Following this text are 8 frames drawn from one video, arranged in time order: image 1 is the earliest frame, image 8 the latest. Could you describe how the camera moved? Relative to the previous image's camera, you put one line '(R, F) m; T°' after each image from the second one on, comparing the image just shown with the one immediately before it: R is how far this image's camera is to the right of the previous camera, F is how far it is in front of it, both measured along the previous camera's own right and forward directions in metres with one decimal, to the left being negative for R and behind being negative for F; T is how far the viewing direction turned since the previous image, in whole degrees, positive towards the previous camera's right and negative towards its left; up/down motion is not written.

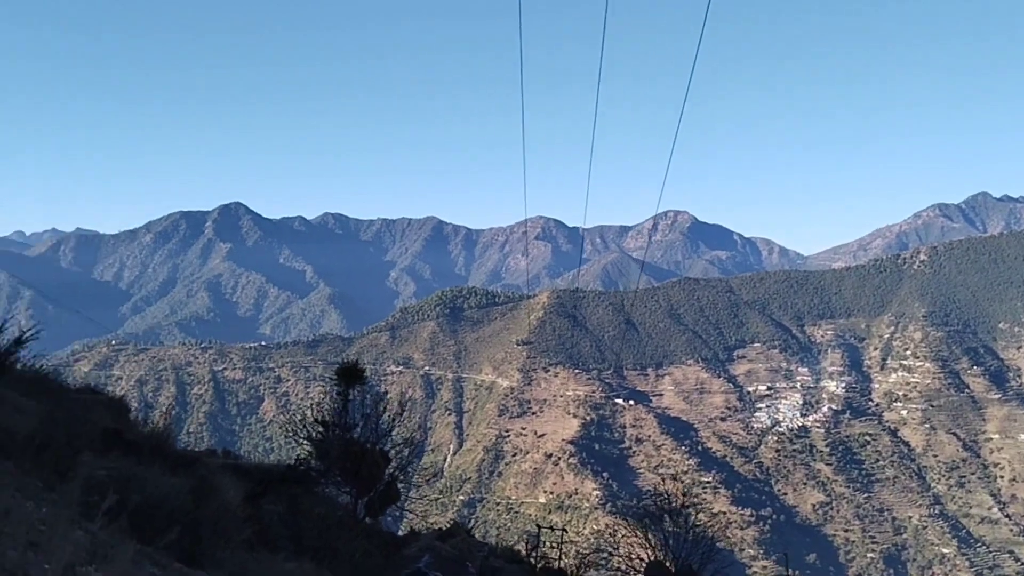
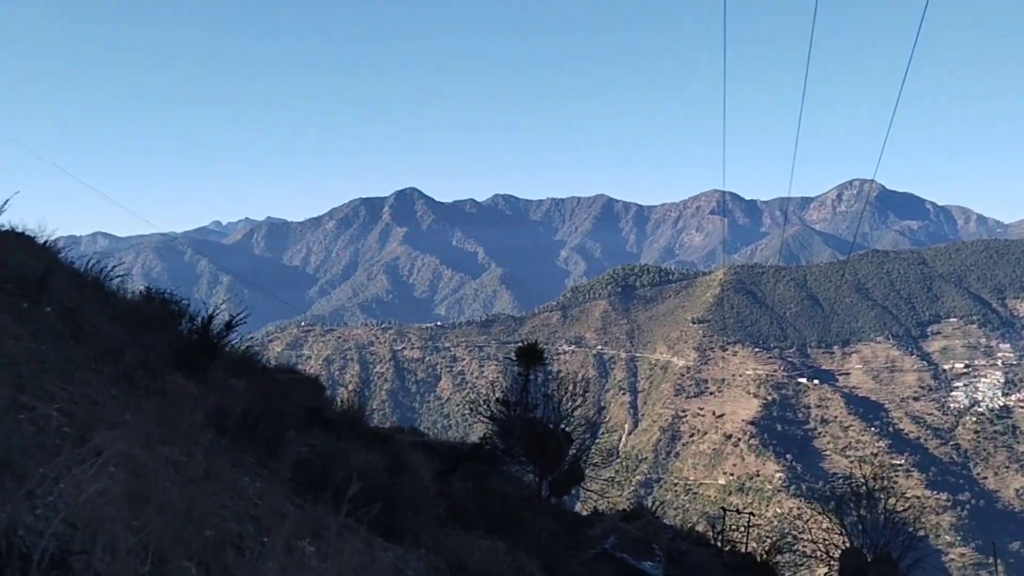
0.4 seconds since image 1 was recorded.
(-0.2, +0.2) m; -10°
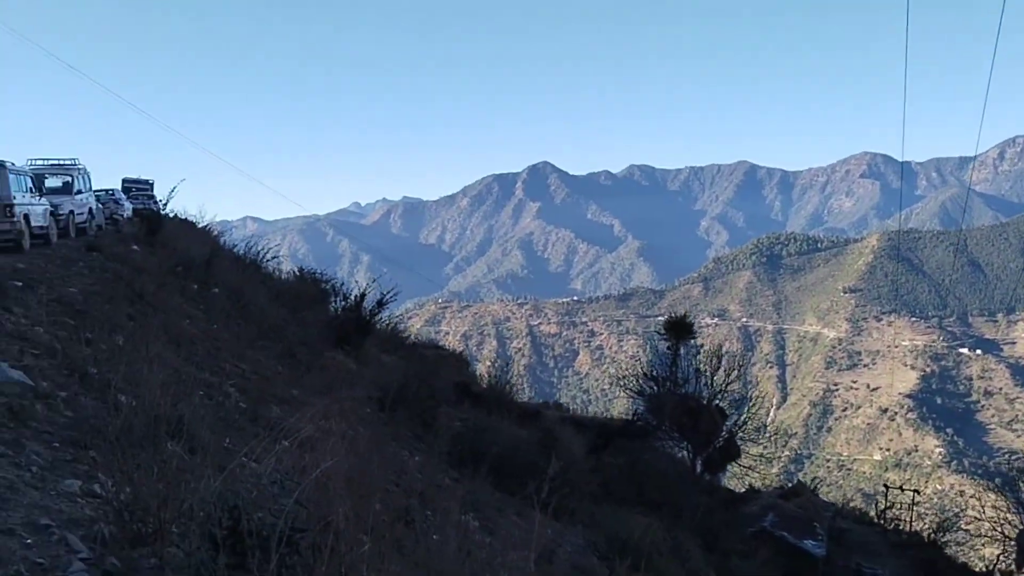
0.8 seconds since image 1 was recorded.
(-0.2, +0.2) m; -8°
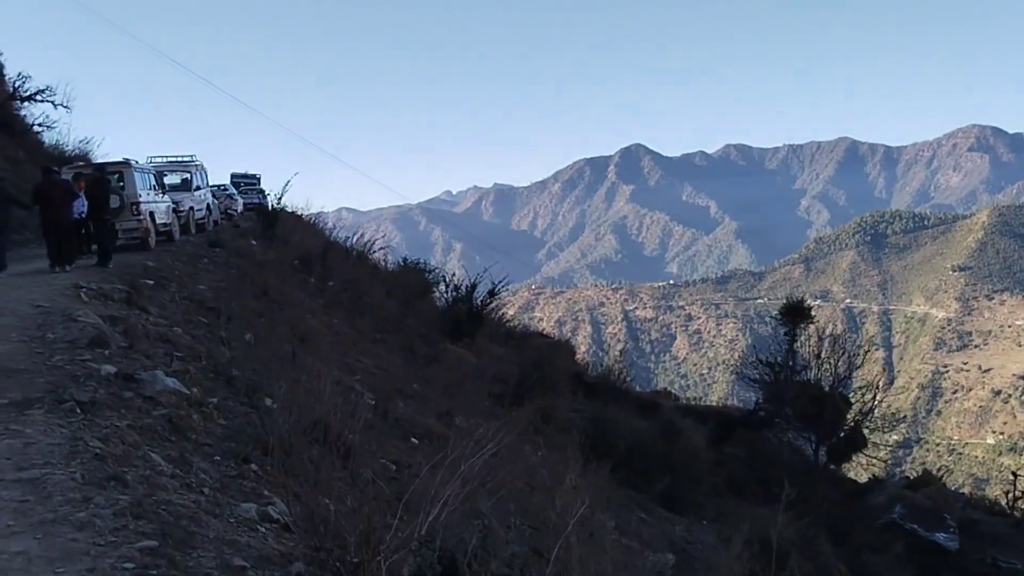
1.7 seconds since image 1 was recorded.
(-0.3, +0.3) m; -6°
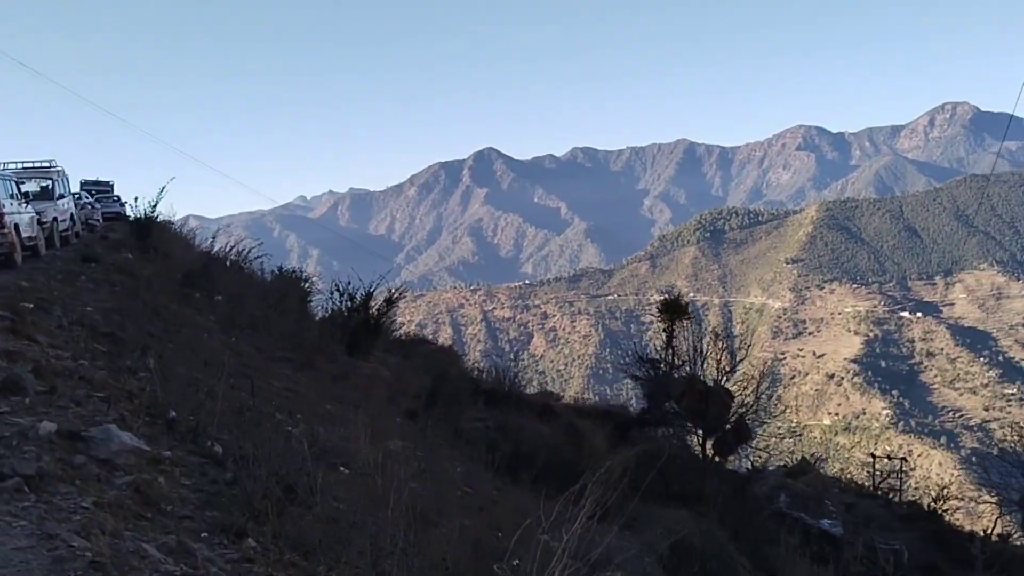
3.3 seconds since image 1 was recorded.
(-0.6, +0.6) m; +9°
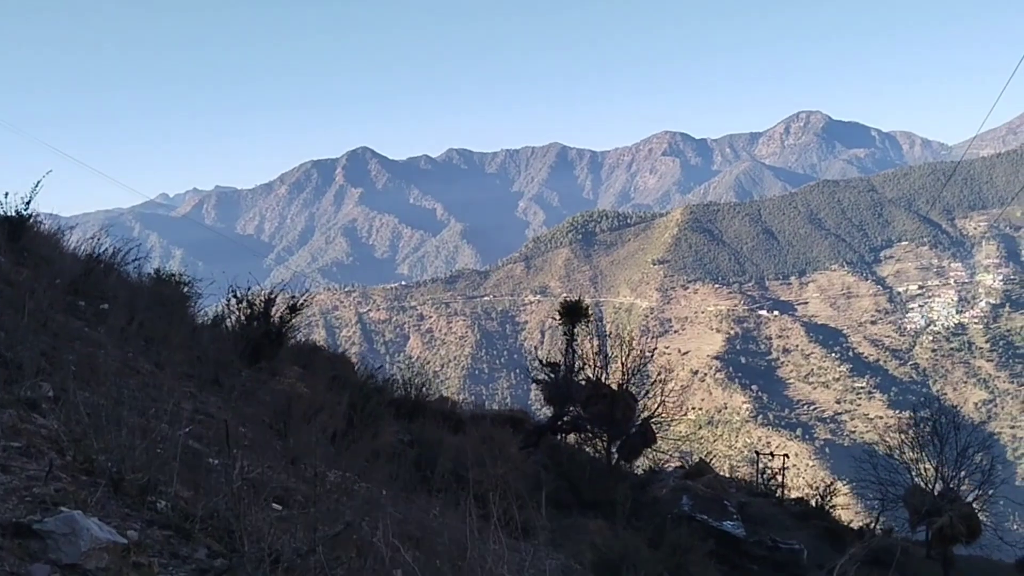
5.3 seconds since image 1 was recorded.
(-0.6, +0.7) m; +8°
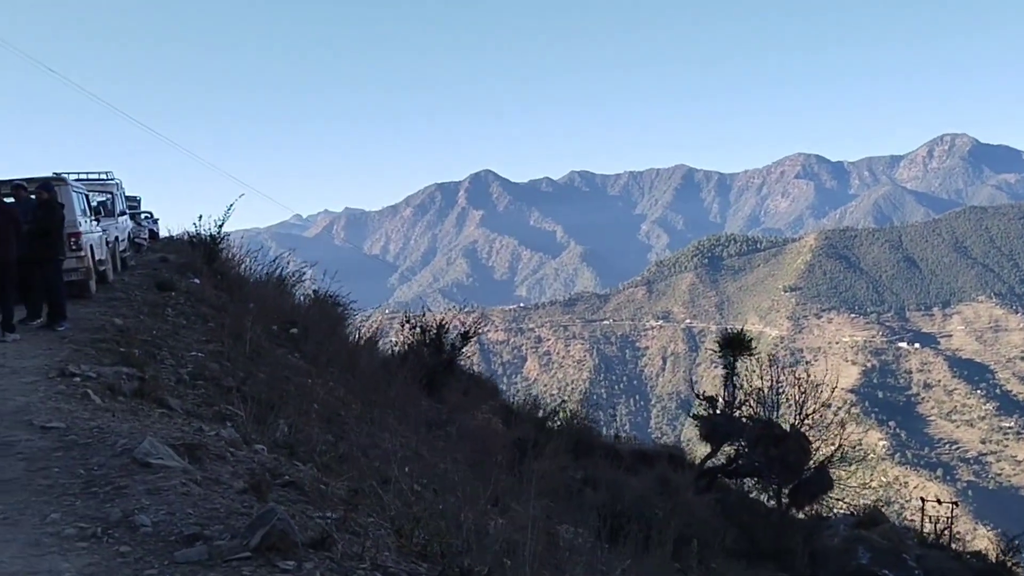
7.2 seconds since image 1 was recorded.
(-0.8, +0.5) m; -7°
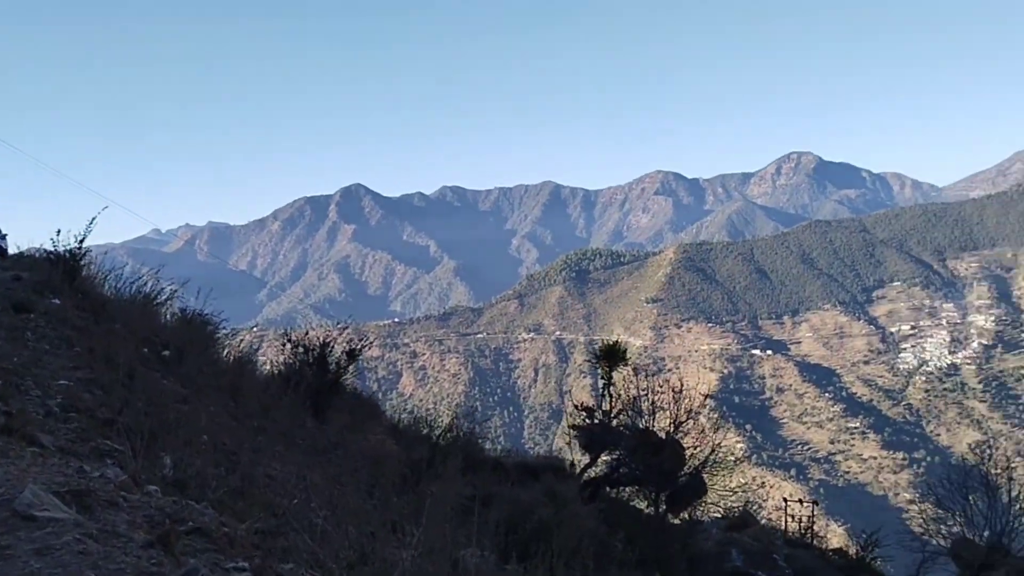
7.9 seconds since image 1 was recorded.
(-0.2, +0.2) m; +8°
